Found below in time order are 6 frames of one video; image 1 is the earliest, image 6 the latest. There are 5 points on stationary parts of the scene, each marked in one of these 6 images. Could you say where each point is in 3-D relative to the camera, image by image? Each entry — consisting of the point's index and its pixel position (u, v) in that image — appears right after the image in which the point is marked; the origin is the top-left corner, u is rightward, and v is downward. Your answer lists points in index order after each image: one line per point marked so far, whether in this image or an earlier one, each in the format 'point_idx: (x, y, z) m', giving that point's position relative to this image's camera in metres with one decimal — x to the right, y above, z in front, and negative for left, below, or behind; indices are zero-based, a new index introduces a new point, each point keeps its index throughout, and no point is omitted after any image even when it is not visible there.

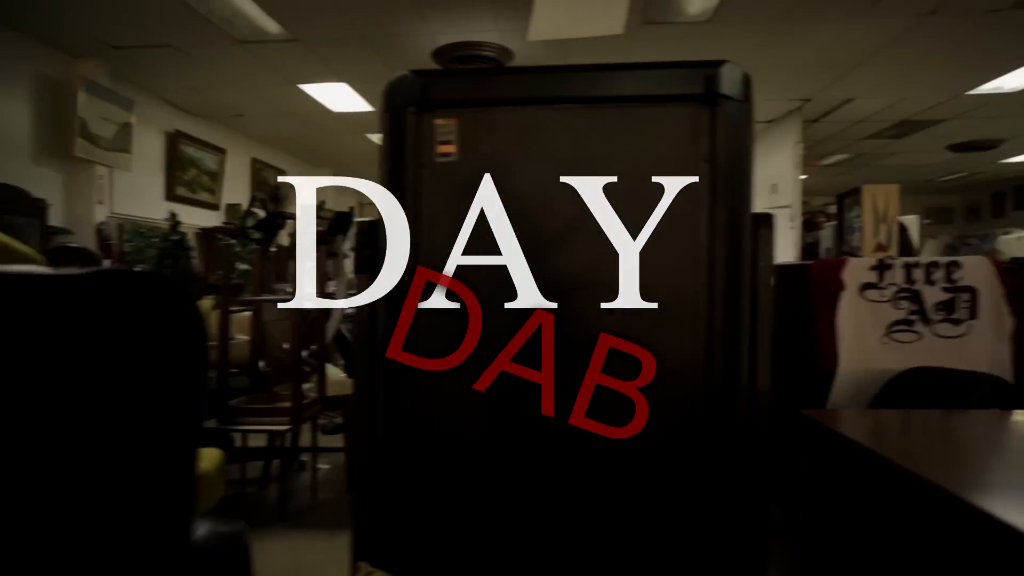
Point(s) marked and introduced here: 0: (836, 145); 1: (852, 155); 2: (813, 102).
0: (+4.1, +1.8, +8.5) m
1: (+4.6, +1.8, +9.1) m
2: (+2.8, +1.8, +6.3) m
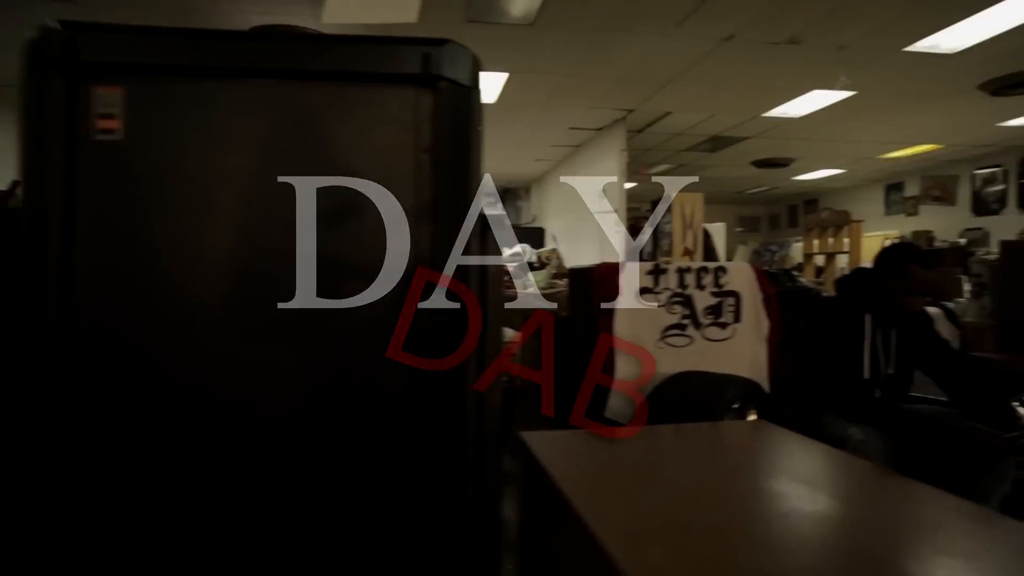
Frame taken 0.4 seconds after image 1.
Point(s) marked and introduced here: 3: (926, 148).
0: (+2.0, +1.8, +9.0) m
1: (+2.4, +1.8, +9.7) m
2: (+1.2, +1.7, +6.6) m
3: (+5.1, +1.7, +8.4) m
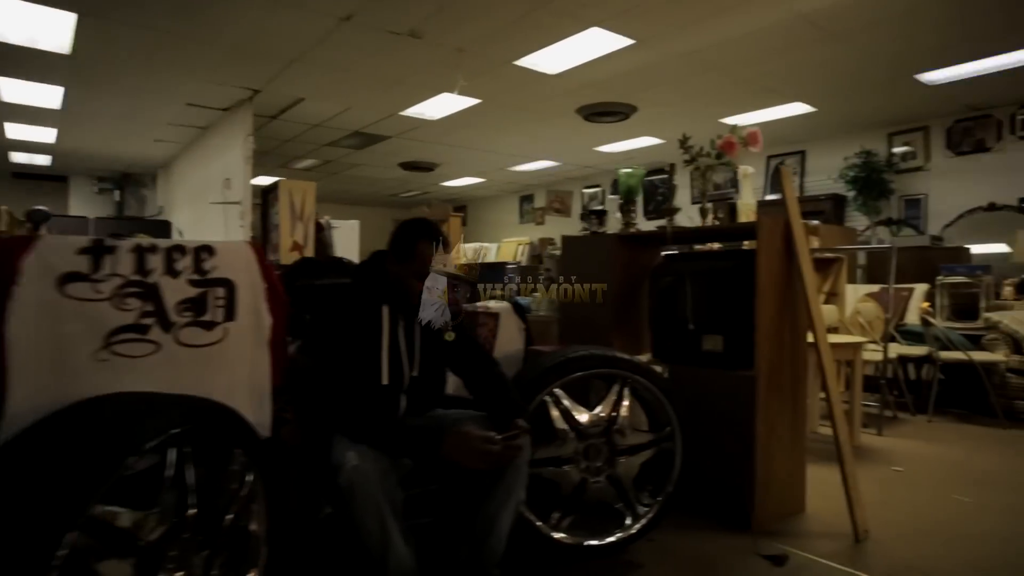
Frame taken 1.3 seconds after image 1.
0: (-2.7, +1.8, +8.4) m
1: (-2.7, +1.7, +9.3) m
2: (-2.2, +1.7, +6.0) m
3: (+0.5, +1.7, +9.3) m
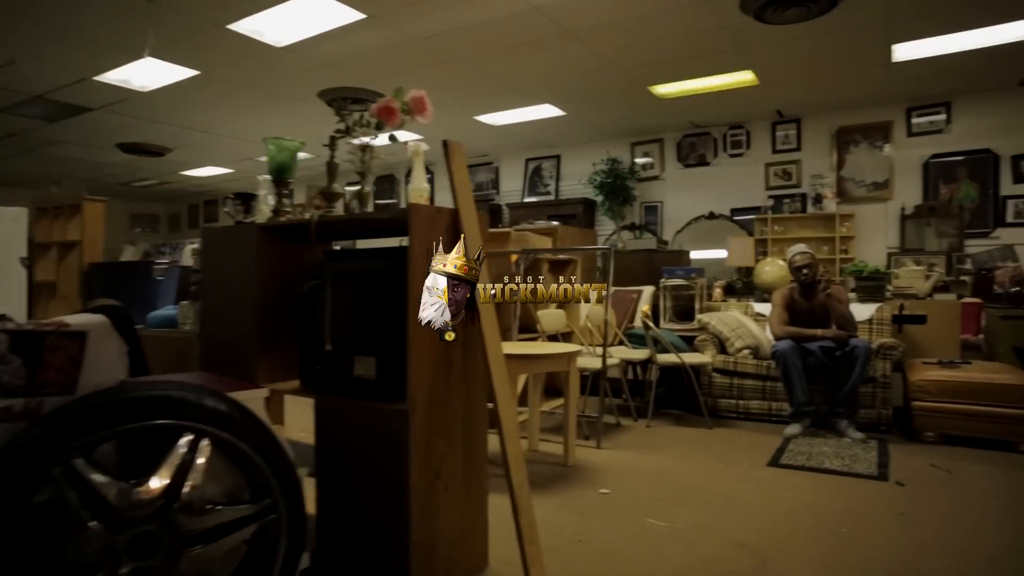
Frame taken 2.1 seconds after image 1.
0: (-5.4, +1.7, +6.6) m
1: (-5.7, +1.7, +7.4) m
2: (-4.3, +1.7, +4.4) m
3: (-2.7, +1.7, +8.5) m
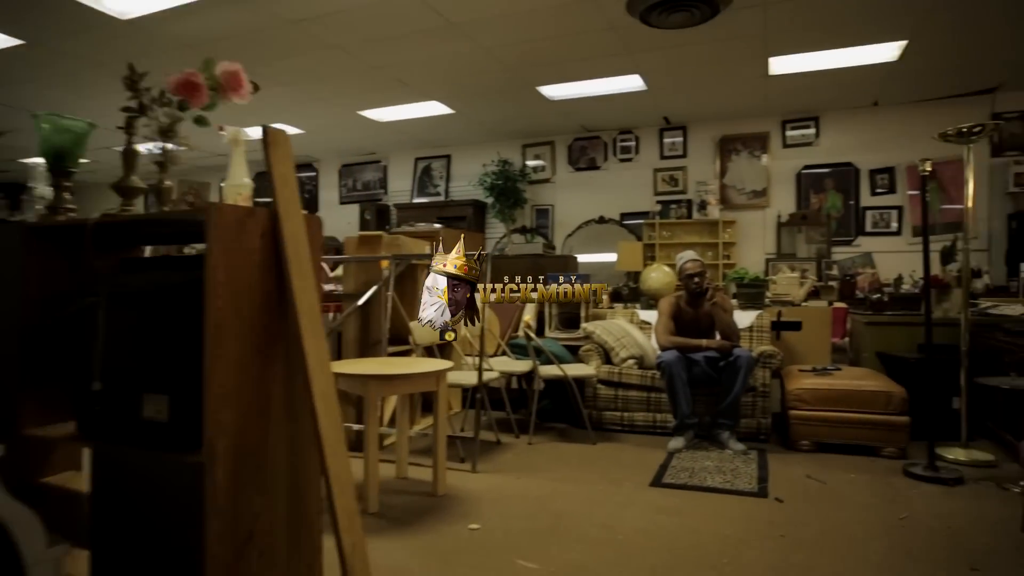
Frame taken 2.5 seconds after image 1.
0: (-6.5, +1.7, +5.5) m
1: (-6.8, +1.7, +6.3) m
2: (-5.0, +1.7, +3.5) m
3: (-4.1, +1.6, +7.7) m
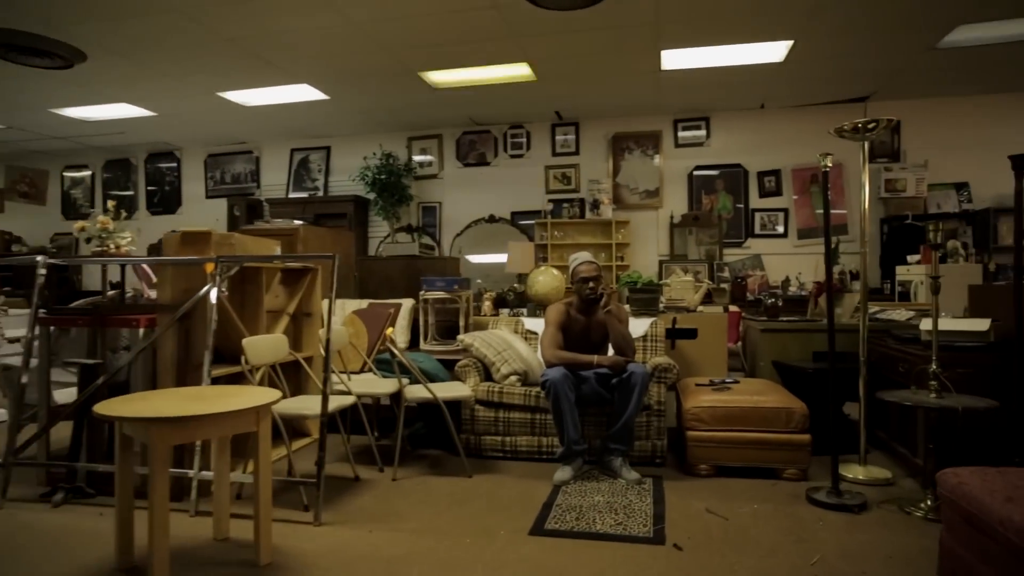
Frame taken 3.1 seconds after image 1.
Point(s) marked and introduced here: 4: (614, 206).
0: (-7.3, +1.6, +4.0) m
1: (-7.8, +1.6, +4.7) m
2: (-5.5, +1.6, +2.3) m
3: (-5.2, +1.6, +6.5) m
4: (+1.1, +0.8, +6.9) m
